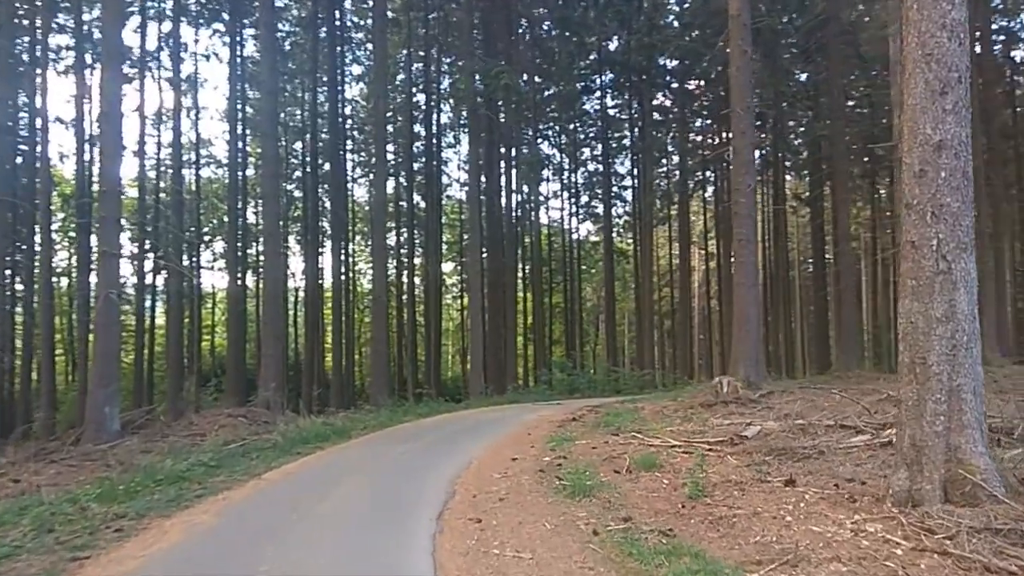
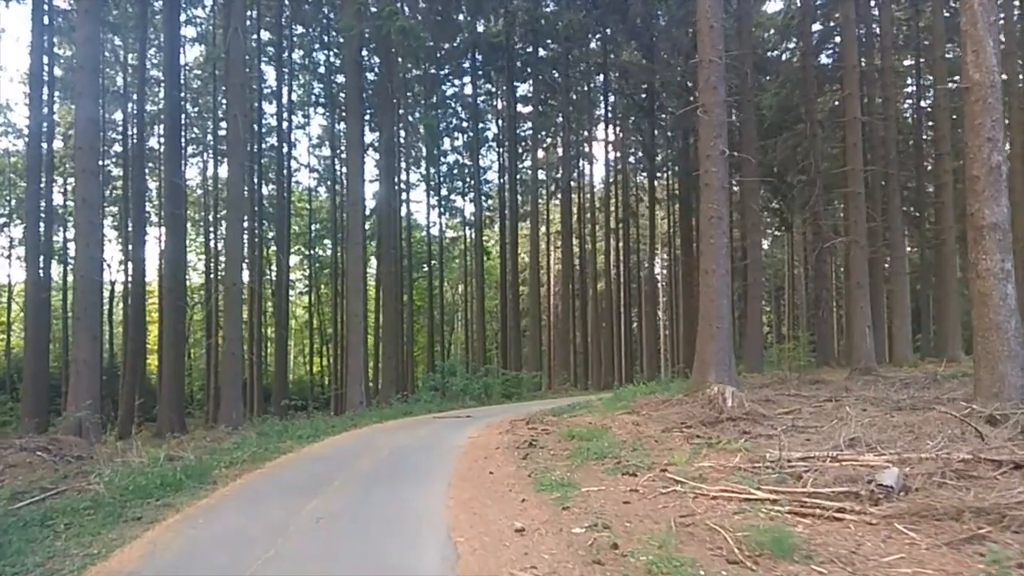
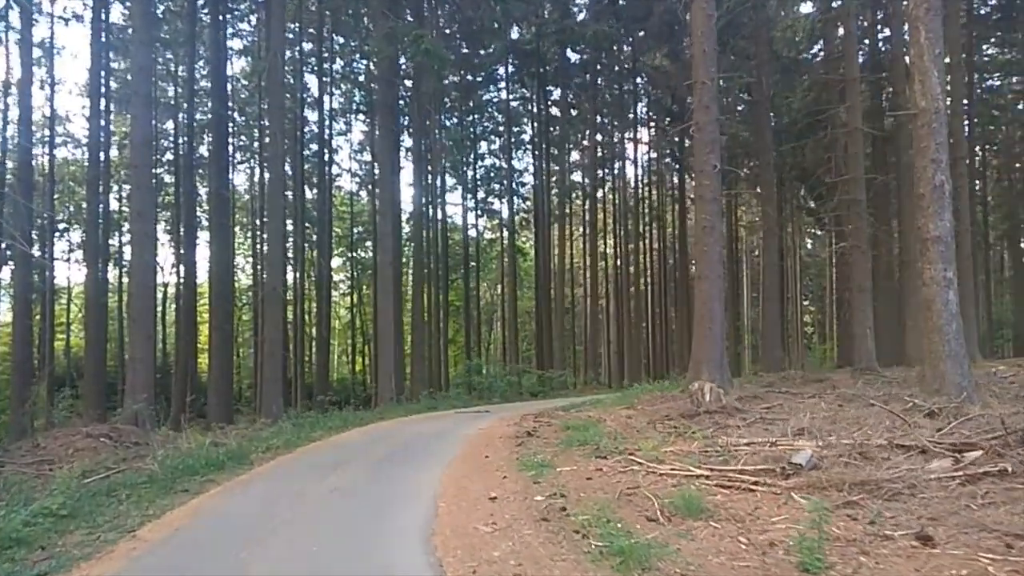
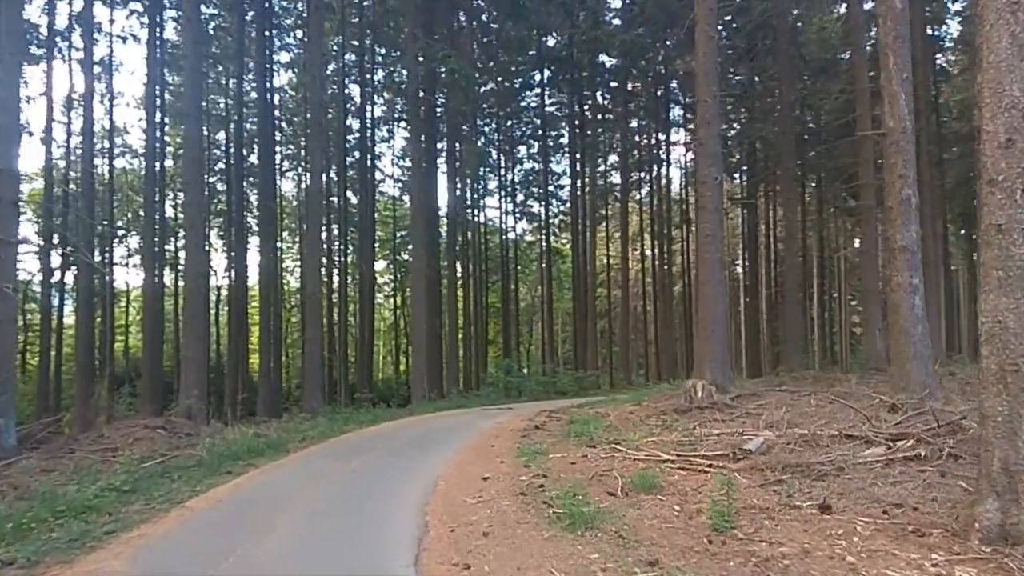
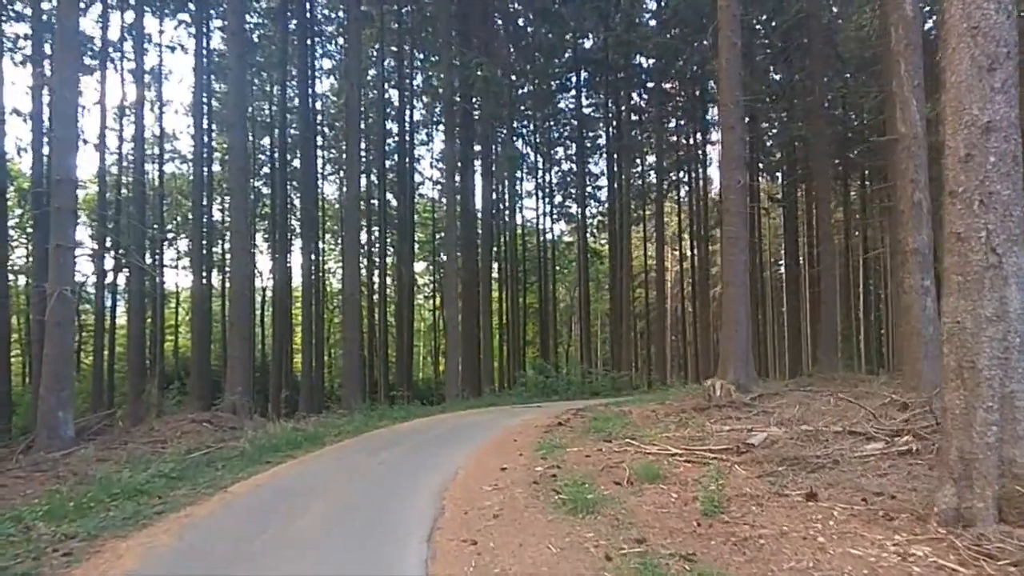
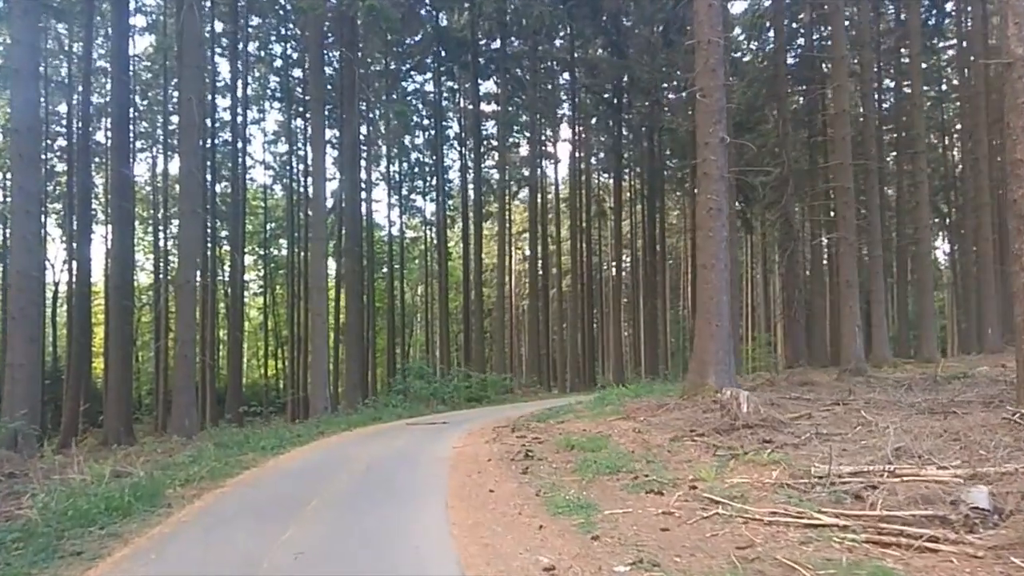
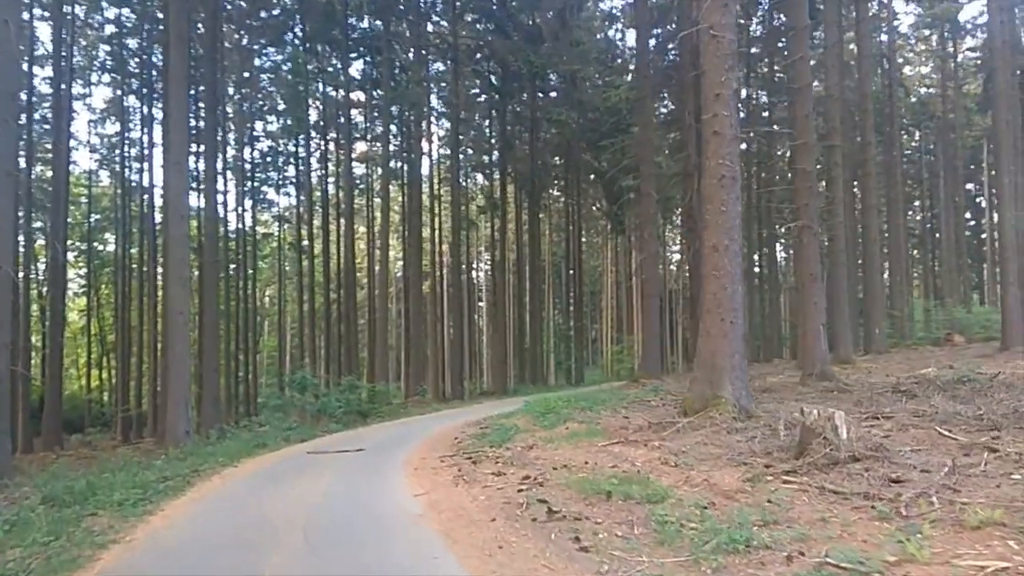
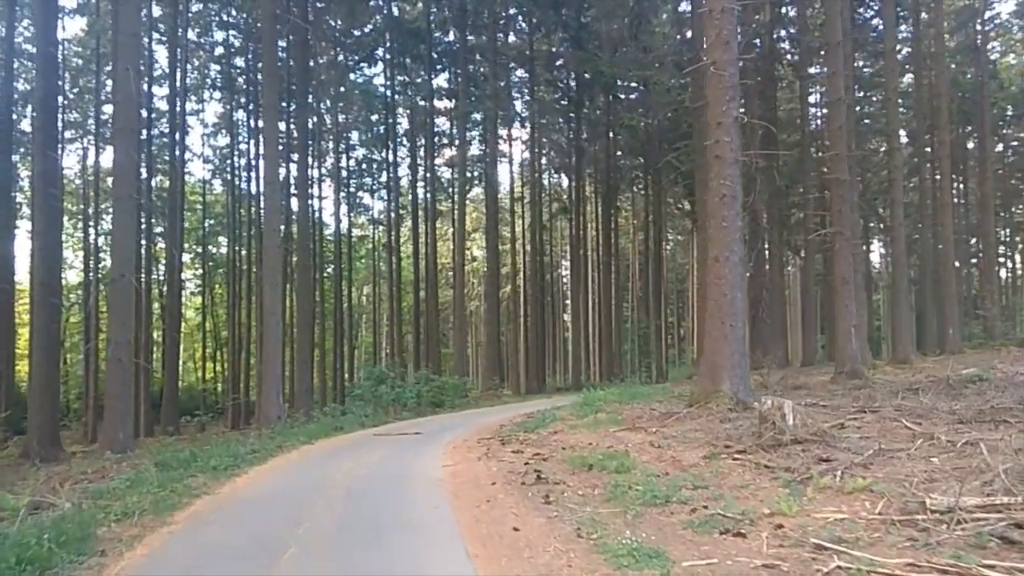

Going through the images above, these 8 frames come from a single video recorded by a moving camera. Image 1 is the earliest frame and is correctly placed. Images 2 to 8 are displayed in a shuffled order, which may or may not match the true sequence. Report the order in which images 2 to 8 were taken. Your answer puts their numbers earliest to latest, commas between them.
5, 4, 3, 2, 6, 8, 7
